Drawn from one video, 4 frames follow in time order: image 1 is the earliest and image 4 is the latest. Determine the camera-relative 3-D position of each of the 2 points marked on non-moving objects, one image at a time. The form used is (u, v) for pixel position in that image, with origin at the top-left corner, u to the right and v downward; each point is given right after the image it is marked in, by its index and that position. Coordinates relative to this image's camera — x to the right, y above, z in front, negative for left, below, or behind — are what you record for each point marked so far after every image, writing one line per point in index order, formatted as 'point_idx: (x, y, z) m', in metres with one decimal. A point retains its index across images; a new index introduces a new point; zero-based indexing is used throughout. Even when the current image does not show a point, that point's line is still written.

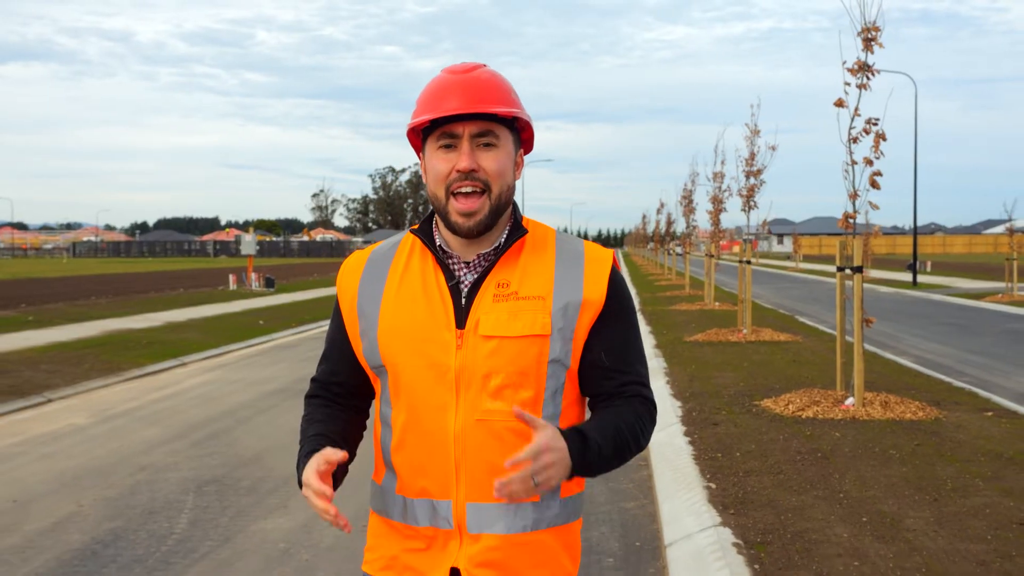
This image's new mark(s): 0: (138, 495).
0: (-2.9, -1.6, +7.3) m
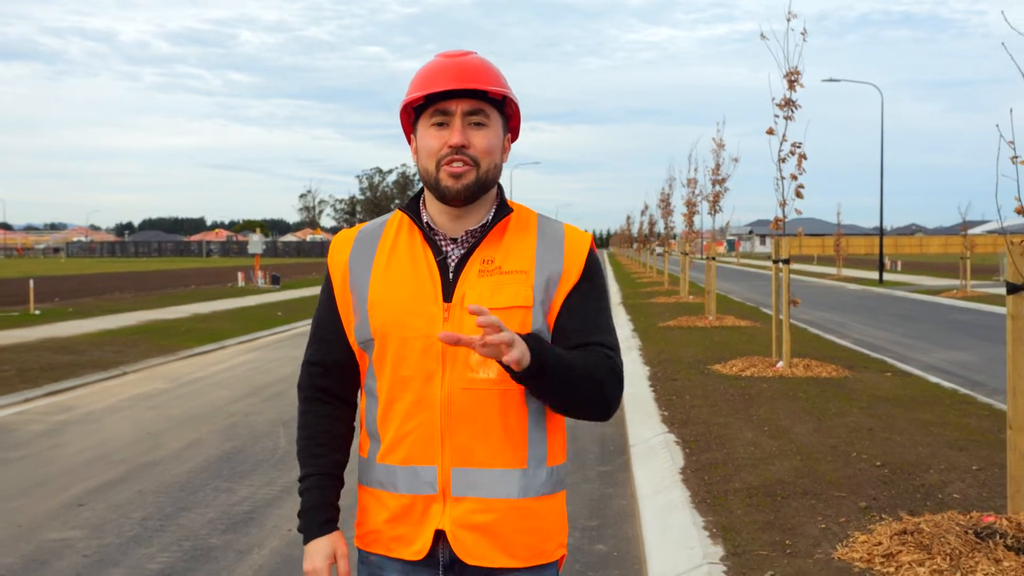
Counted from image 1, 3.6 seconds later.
0: (-2.8, -1.5, +9.8) m
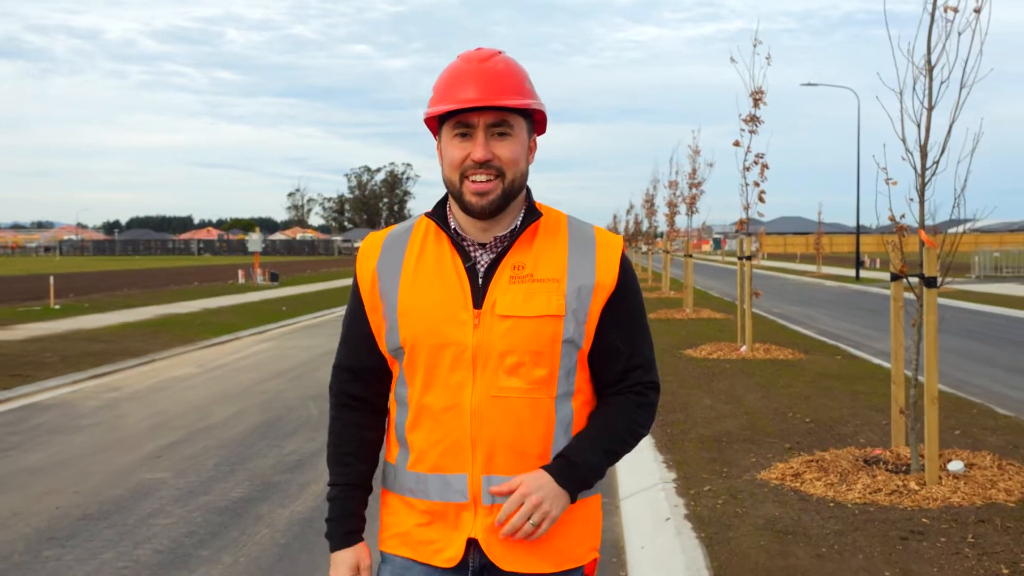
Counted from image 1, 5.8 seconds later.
0: (-2.9, -1.4, +11.3) m
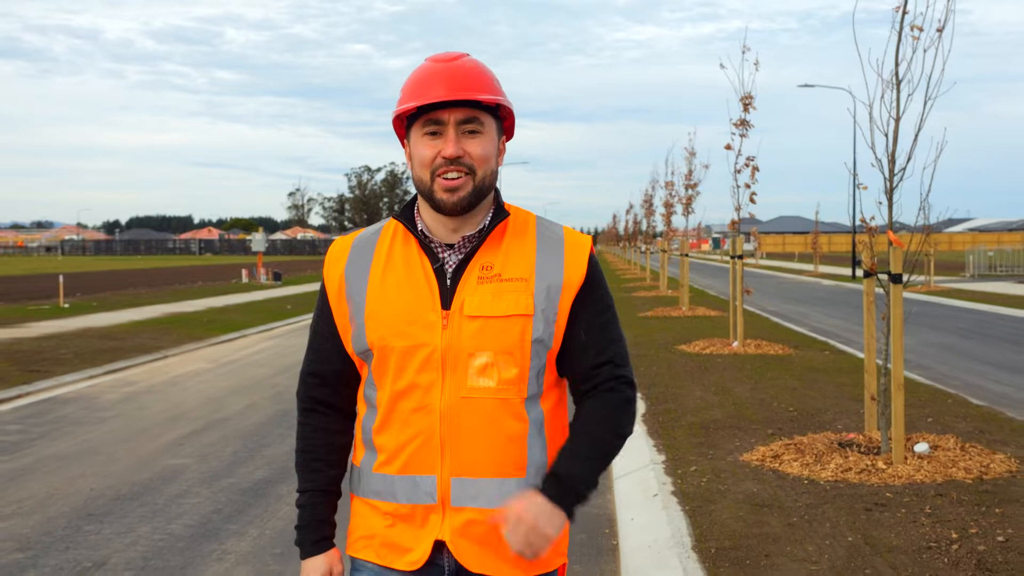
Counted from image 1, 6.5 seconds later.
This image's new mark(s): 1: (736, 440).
0: (-2.8, -1.3, +11.8) m
1: (+1.8, -1.2, +7.4) m
